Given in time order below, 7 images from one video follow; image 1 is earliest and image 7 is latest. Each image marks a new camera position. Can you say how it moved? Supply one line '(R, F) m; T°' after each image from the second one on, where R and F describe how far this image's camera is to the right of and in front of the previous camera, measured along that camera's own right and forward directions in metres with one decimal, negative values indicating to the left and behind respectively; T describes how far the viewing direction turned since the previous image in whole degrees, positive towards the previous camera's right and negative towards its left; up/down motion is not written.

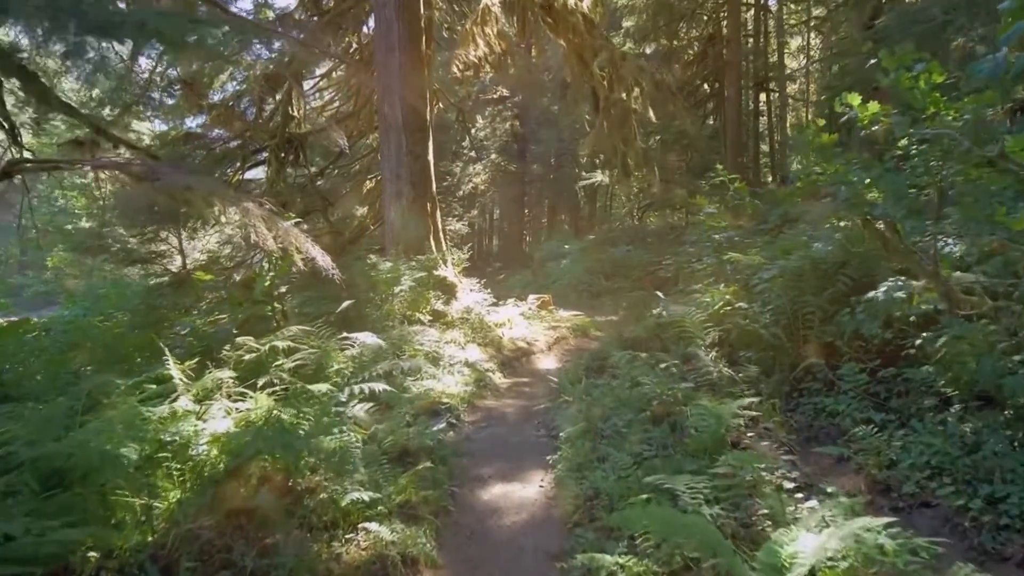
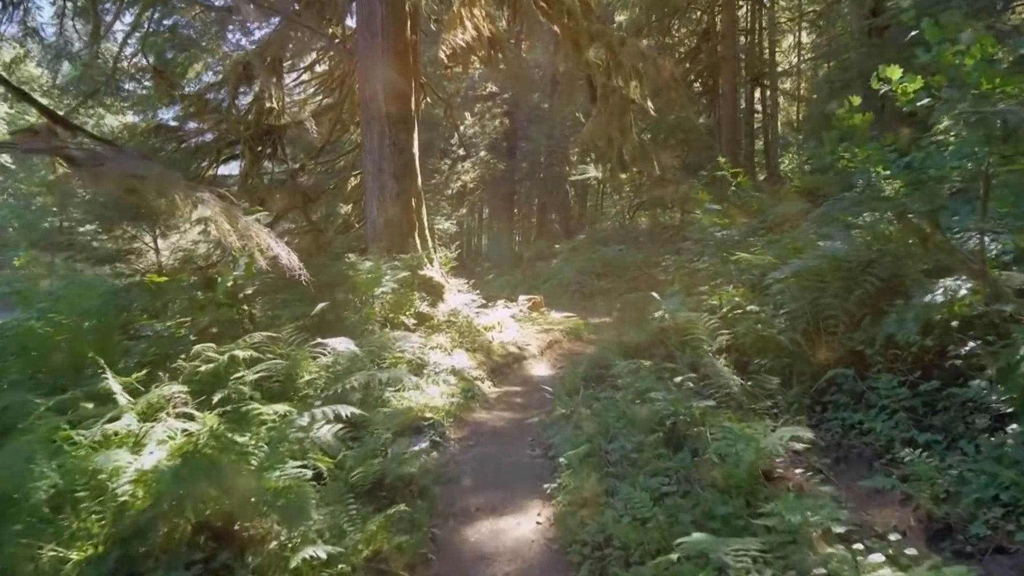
(0.0, +0.7) m; +1°
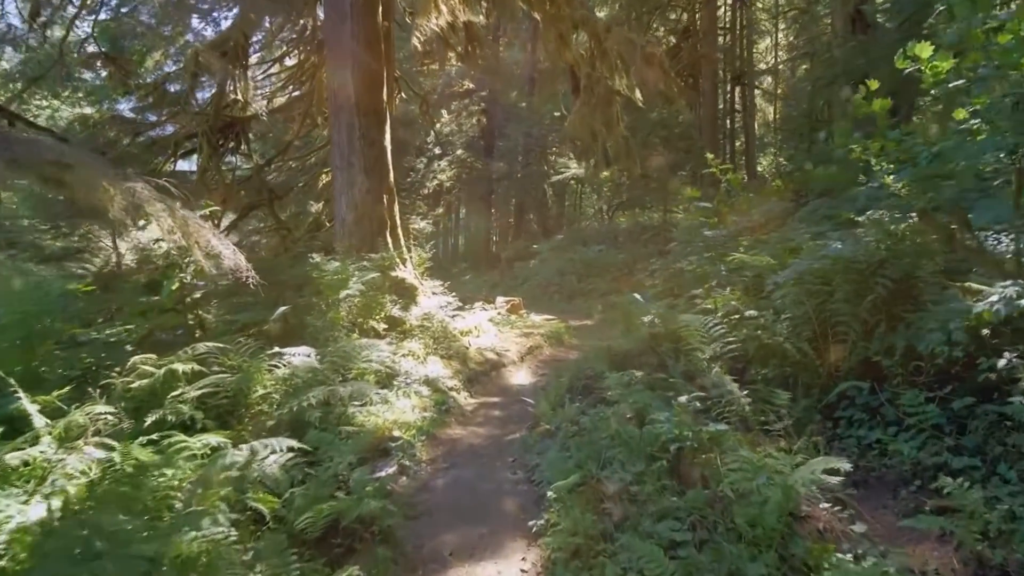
(0.0, +0.6) m; +2°
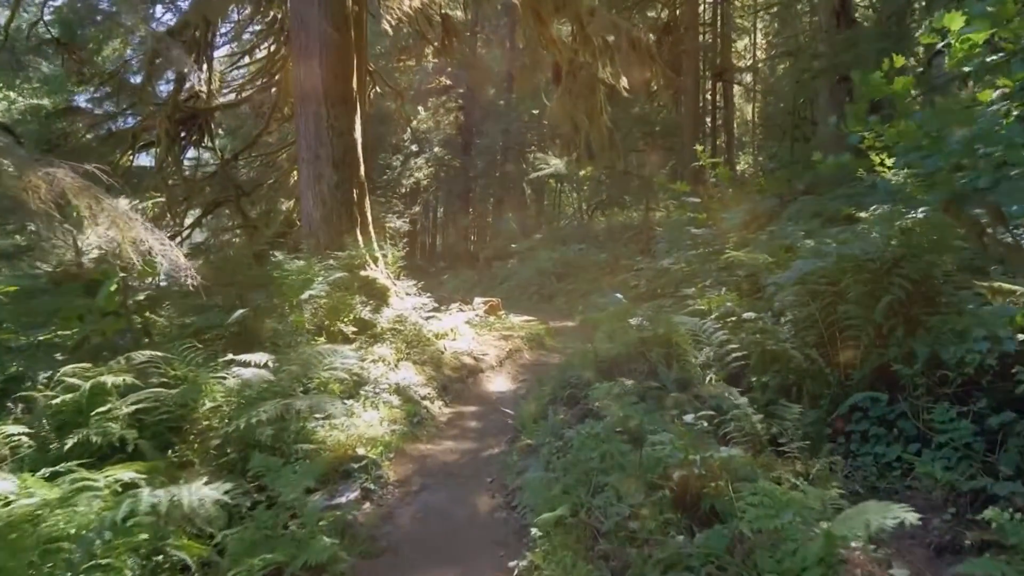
(0.0, +0.5) m; +2°
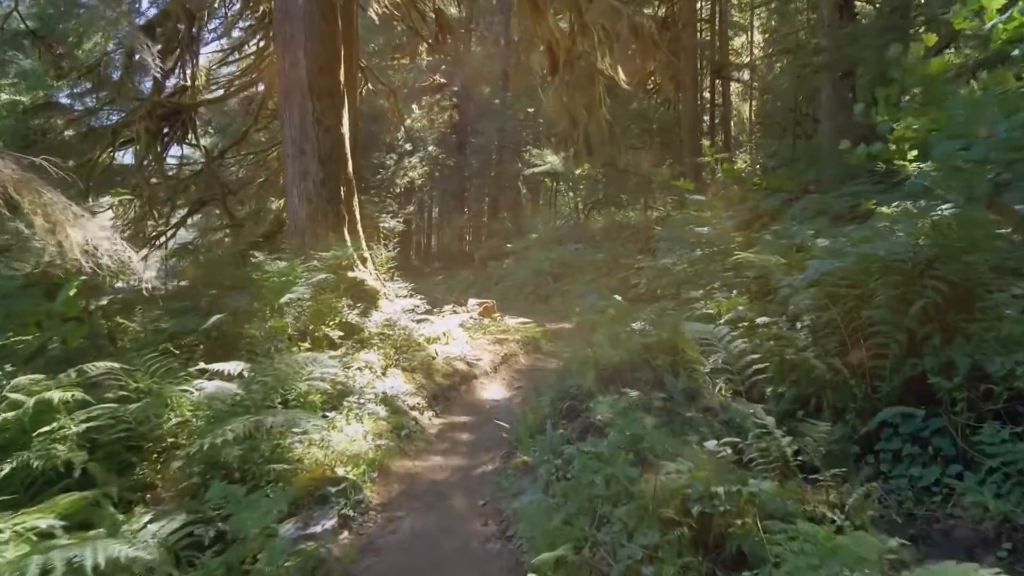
(0.0, +0.4) m; 0°
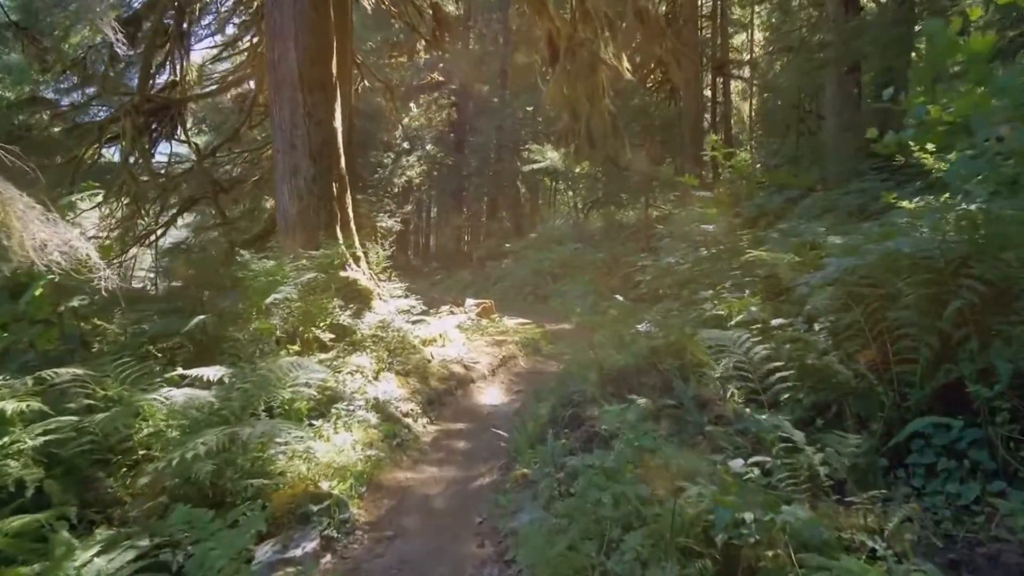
(0.0, +0.3) m; 0°
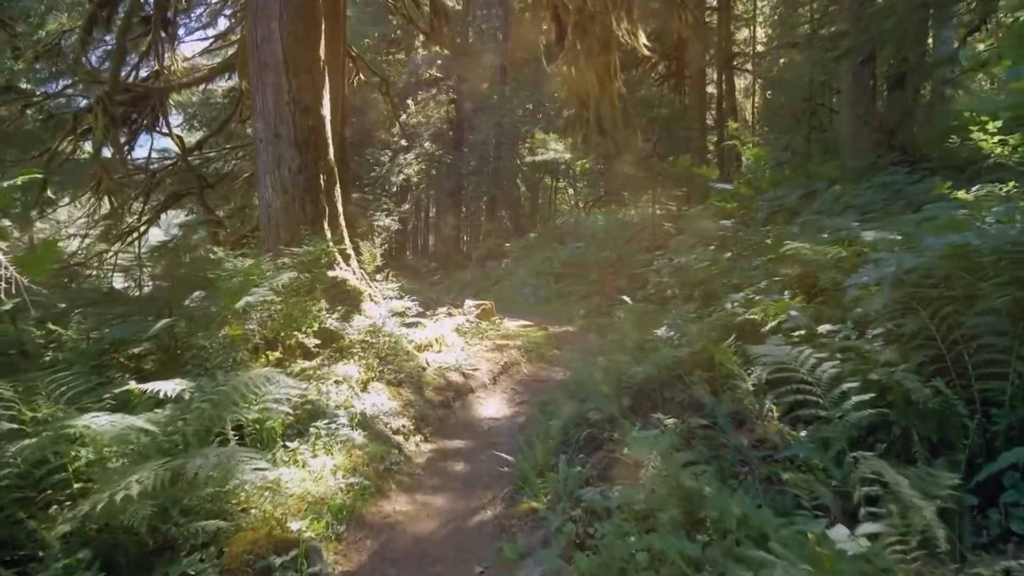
(0.0, +0.7) m; 0°
